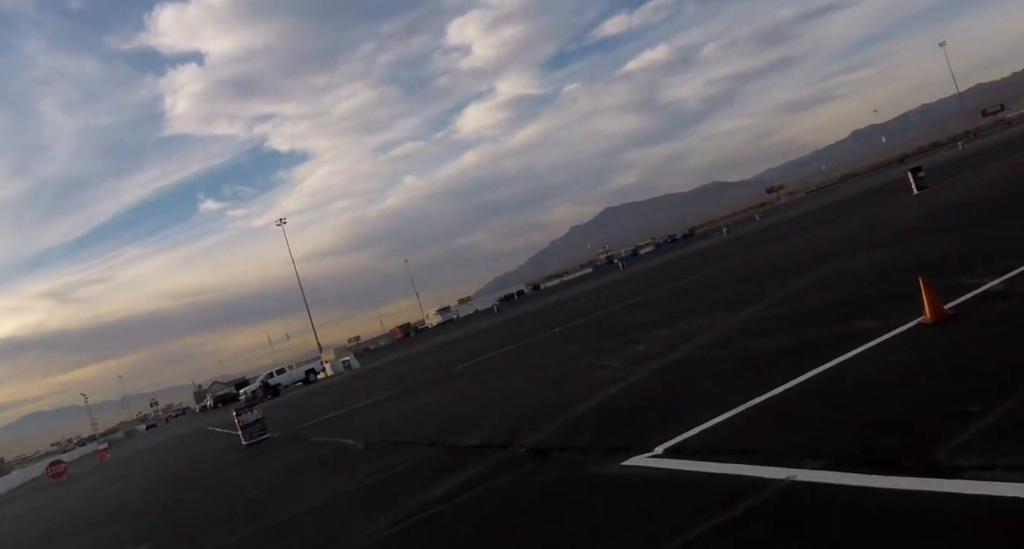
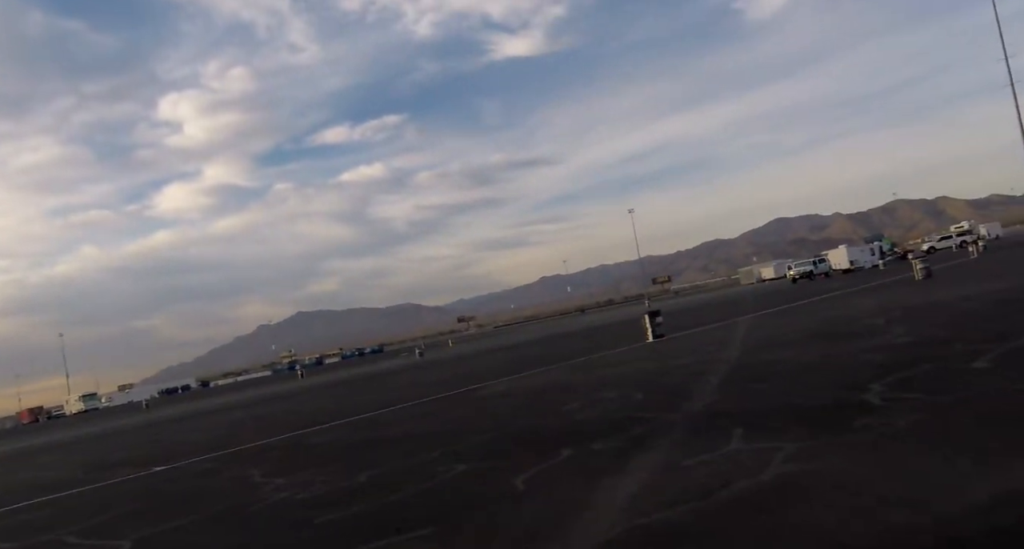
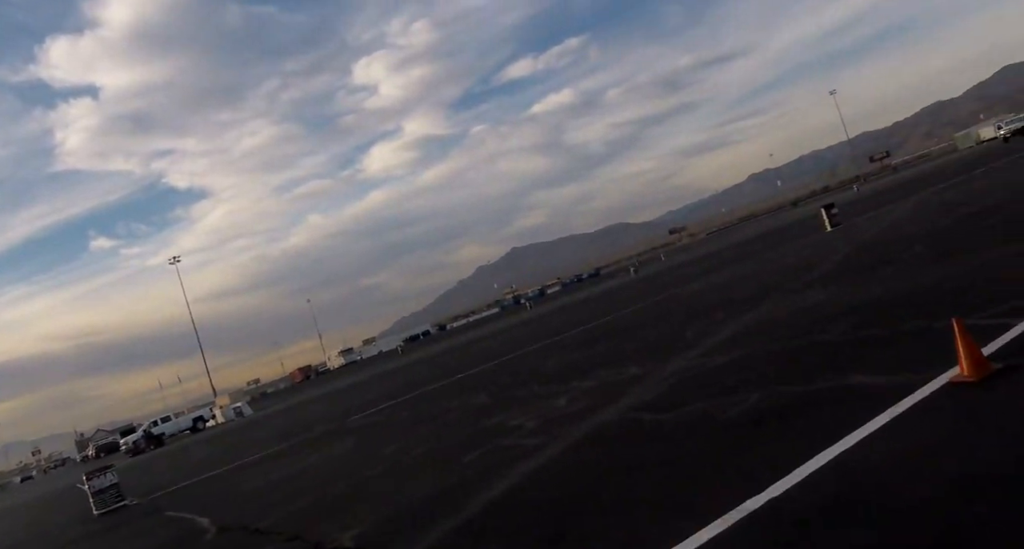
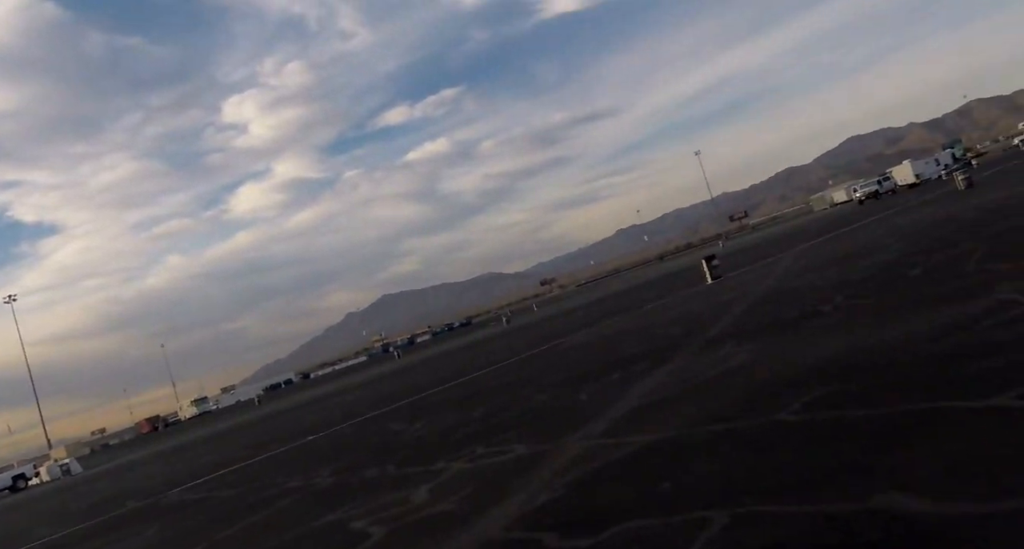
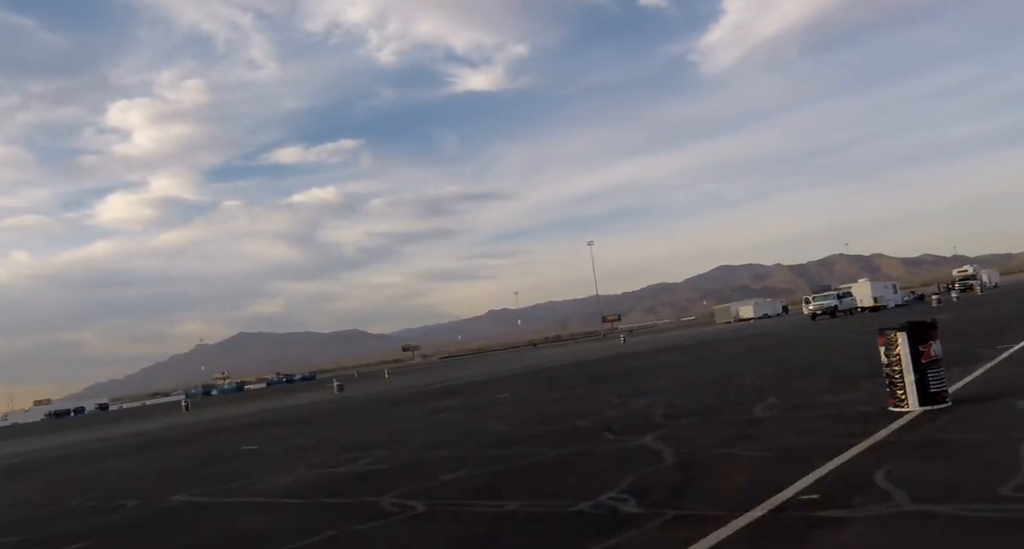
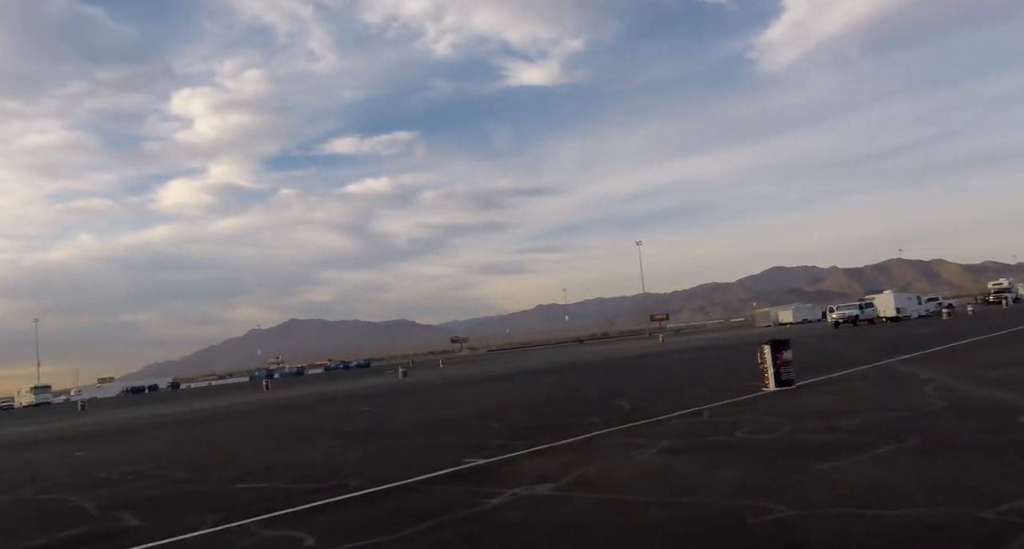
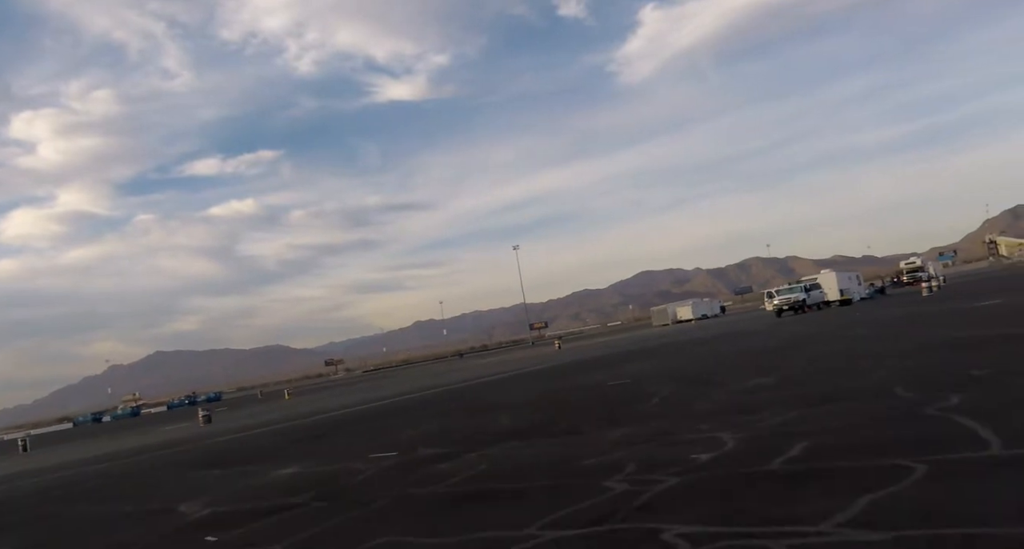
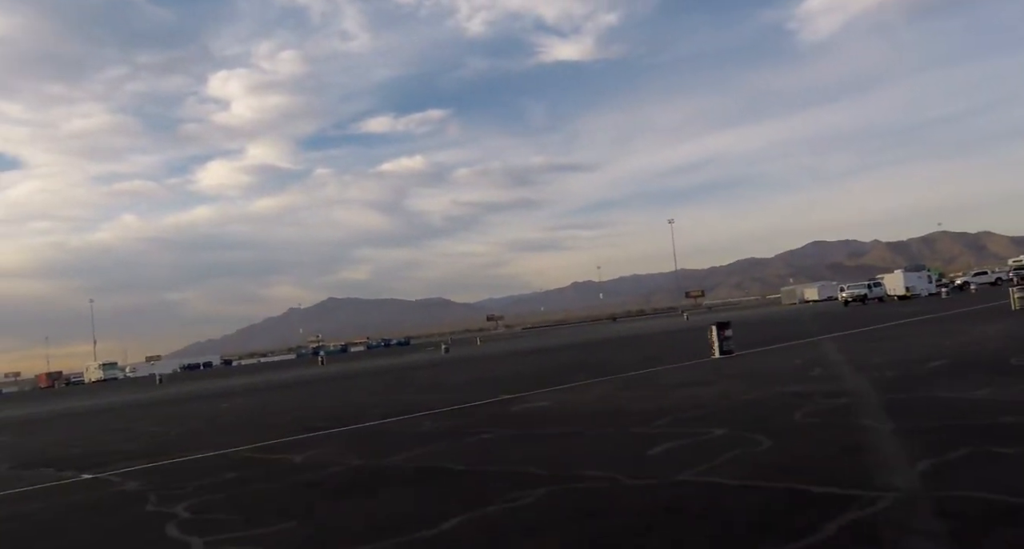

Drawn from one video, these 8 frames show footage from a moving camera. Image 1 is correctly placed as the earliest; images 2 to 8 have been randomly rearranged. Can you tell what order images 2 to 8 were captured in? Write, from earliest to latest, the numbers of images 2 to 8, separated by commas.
3, 4, 2, 8, 6, 5, 7
